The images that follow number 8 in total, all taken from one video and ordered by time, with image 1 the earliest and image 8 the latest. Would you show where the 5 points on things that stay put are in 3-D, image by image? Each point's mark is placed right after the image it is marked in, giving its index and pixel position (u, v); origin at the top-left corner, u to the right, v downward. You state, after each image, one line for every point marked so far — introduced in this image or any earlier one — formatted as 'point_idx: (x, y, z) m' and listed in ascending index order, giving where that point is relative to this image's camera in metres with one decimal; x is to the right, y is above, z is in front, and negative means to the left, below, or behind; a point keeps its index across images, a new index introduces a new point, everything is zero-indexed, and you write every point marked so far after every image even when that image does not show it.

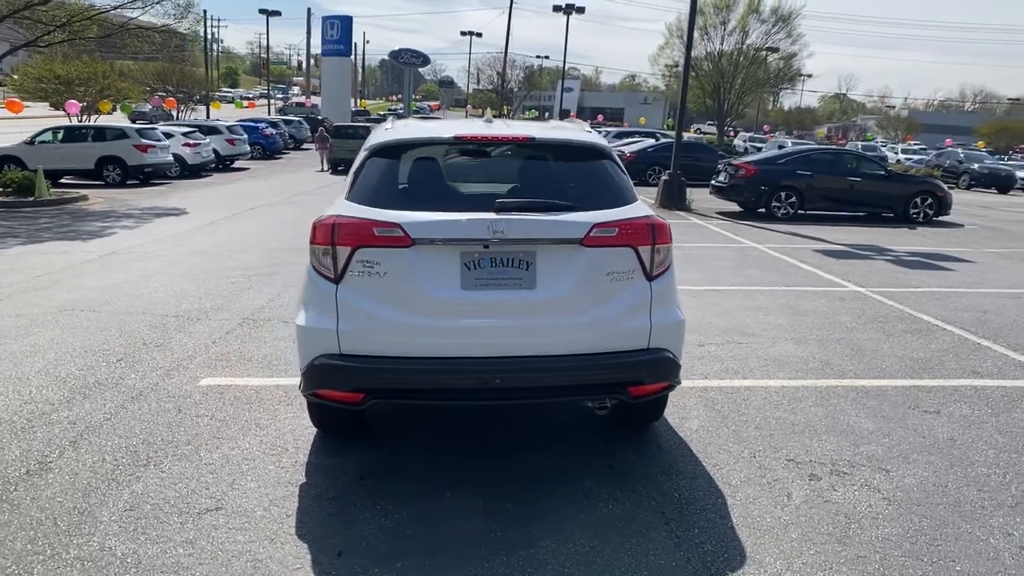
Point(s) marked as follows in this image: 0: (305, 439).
0: (-1.2, -0.9, +4.1) m
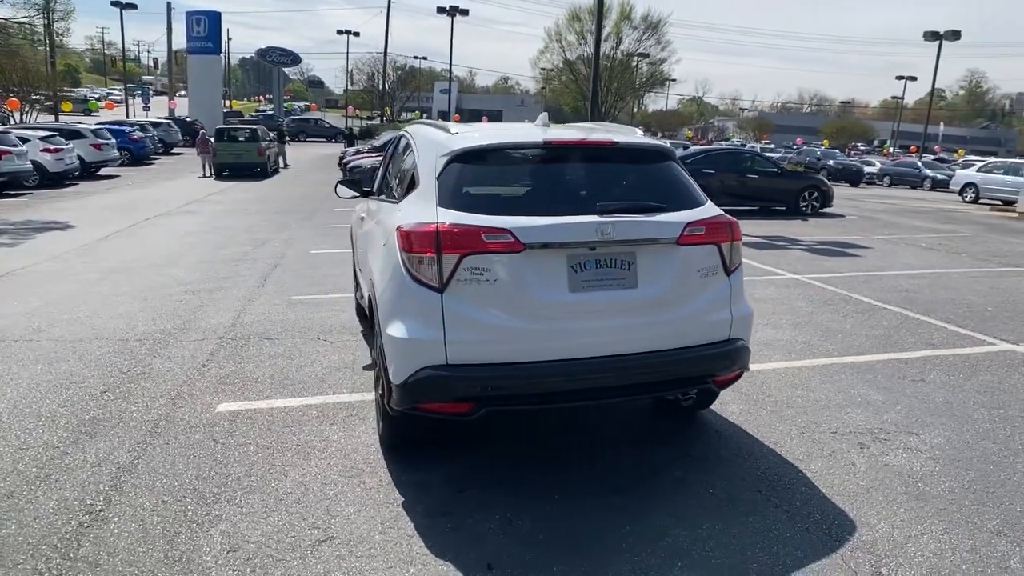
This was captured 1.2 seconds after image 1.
0: (-0.7, -0.9, +4.0) m
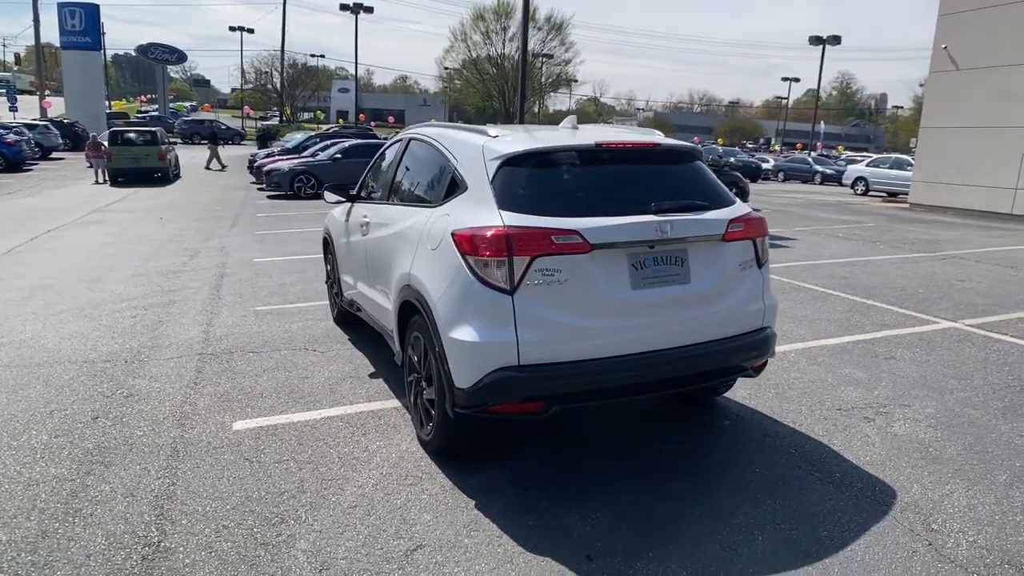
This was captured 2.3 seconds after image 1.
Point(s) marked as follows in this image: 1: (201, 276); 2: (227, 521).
0: (-0.5, -1.0, +4.0) m
1: (-3.7, +0.1, +8.7) m
2: (-1.4, -1.1, +3.5) m
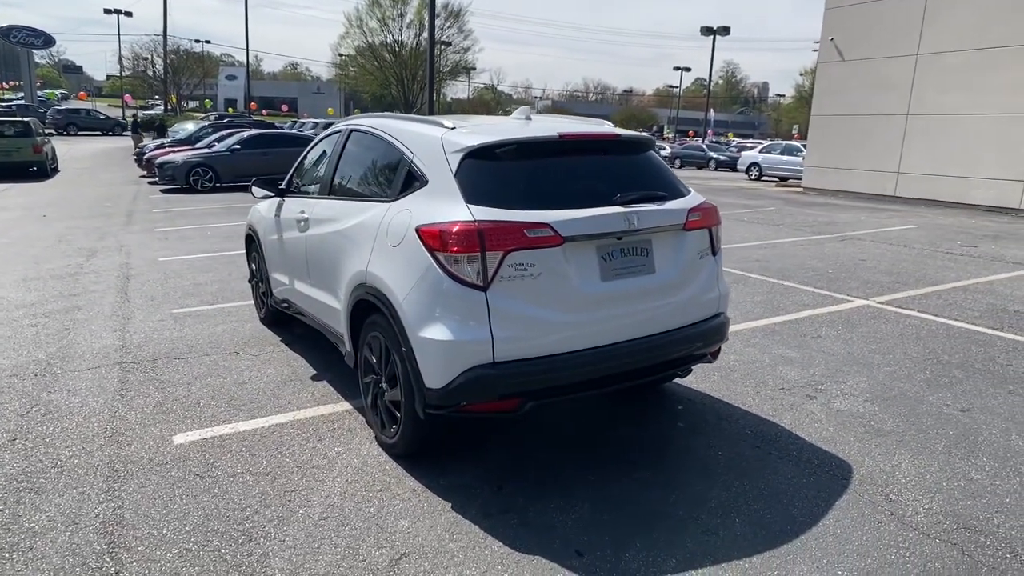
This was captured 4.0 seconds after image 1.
0: (-0.6, -1.0, +3.9) m
1: (-4.5, +0.1, +8.1) m
2: (-1.4, -1.1, +3.3) m
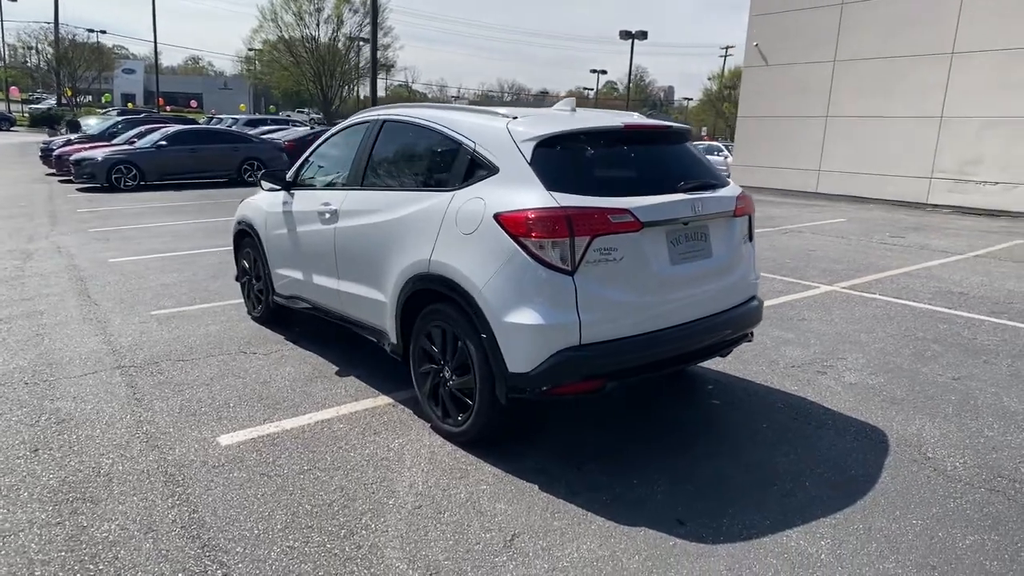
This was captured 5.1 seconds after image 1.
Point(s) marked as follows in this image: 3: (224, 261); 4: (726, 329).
0: (-0.2, -0.9, +3.9) m
1: (-4.7, +0.1, +7.5) m
2: (-1.0, -1.1, +3.2) m
3: (-3.3, +0.3, +8.6) m
4: (+1.2, -0.2, +4.1) m
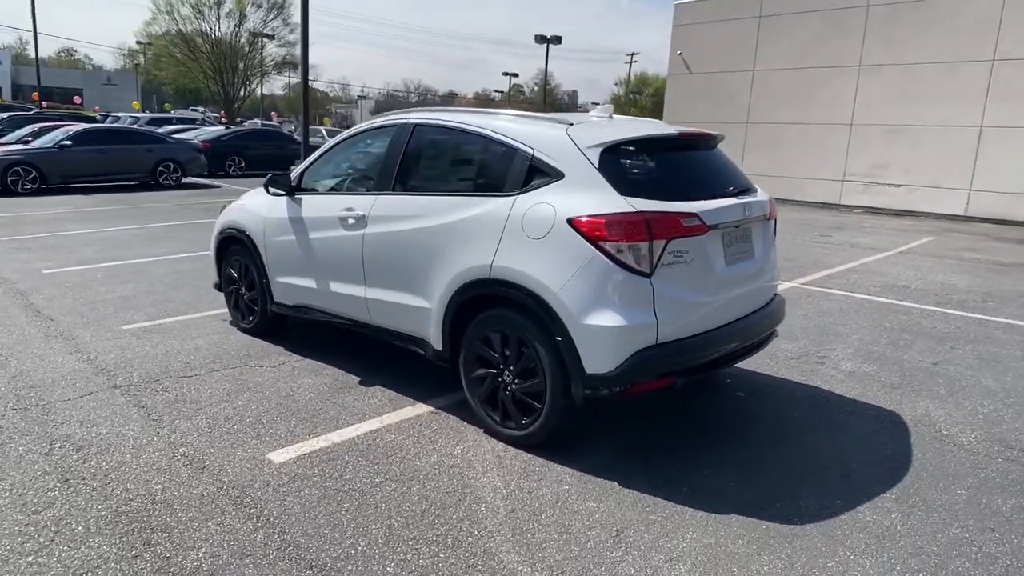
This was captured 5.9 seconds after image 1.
0: (+0.1, -0.9, +4.0) m
1: (-4.8, -0.1, +6.8) m
2: (-0.5, -1.1, +3.1) m
3: (-3.7, +0.2, +8.1) m
4: (+1.5, -0.2, +4.4) m
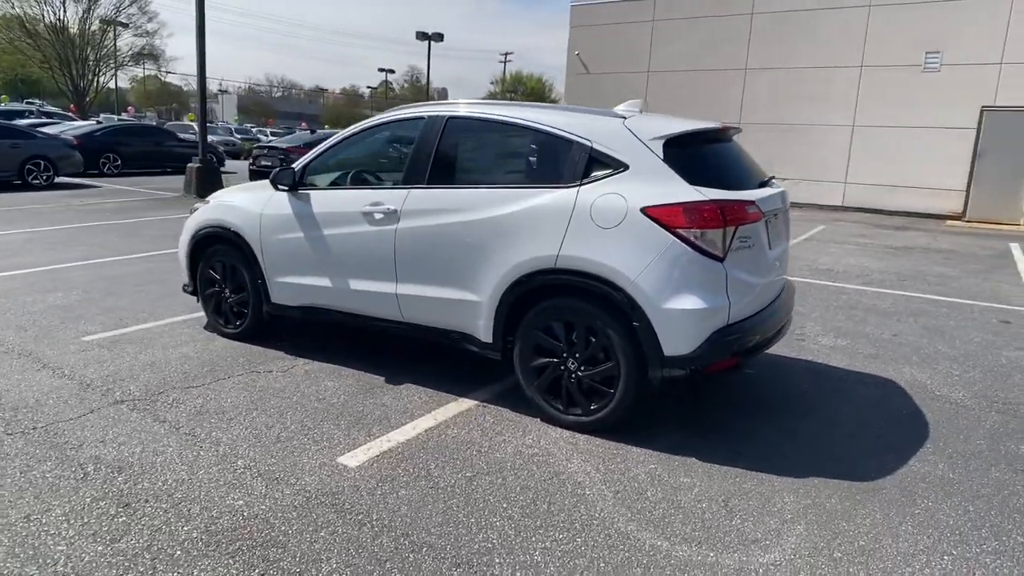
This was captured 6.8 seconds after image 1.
0: (+0.5, -0.9, +4.1) m
1: (-4.9, -0.2, +5.9) m
2: (+0.1, -1.1, +3.1) m
3: (-4.1, +0.1, +7.4) m
4: (+1.8, -0.1, +4.7) m
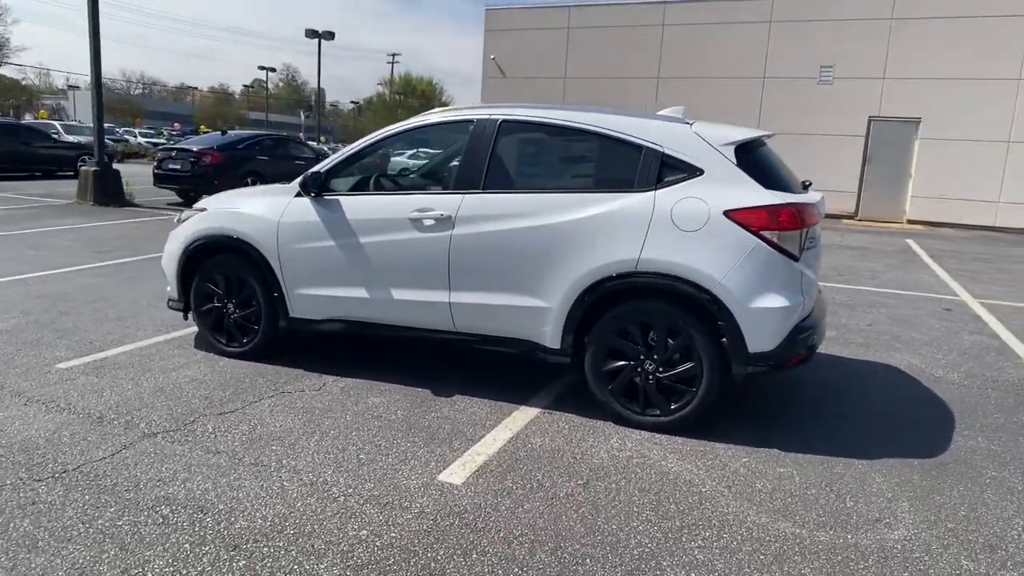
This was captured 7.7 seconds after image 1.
0: (+1.0, -0.9, +4.1) m
1: (-4.7, -0.4, +4.9) m
2: (+0.8, -1.1, +3.2) m
3: (-4.2, -0.1, +6.6) m
4: (+2.1, -0.1, +5.0) m
